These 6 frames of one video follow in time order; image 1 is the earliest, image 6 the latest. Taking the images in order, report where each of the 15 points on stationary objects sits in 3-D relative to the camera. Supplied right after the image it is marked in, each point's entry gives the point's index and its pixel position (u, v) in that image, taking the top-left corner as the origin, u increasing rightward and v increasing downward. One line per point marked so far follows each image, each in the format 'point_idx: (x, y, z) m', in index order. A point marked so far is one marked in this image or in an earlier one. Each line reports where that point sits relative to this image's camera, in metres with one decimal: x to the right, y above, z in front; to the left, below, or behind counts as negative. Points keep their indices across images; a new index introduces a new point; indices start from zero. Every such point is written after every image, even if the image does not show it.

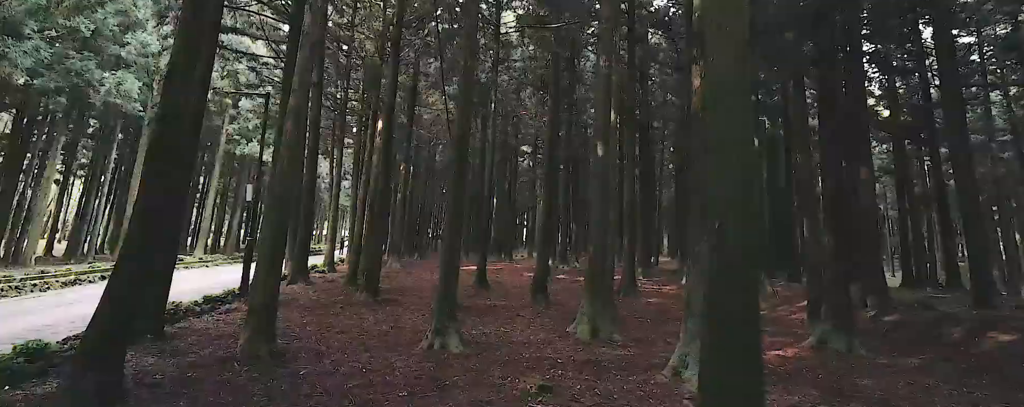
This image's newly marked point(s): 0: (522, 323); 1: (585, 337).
0: (+0.2, -2.1, +8.3) m
1: (+1.1, -2.0, +7.1) m
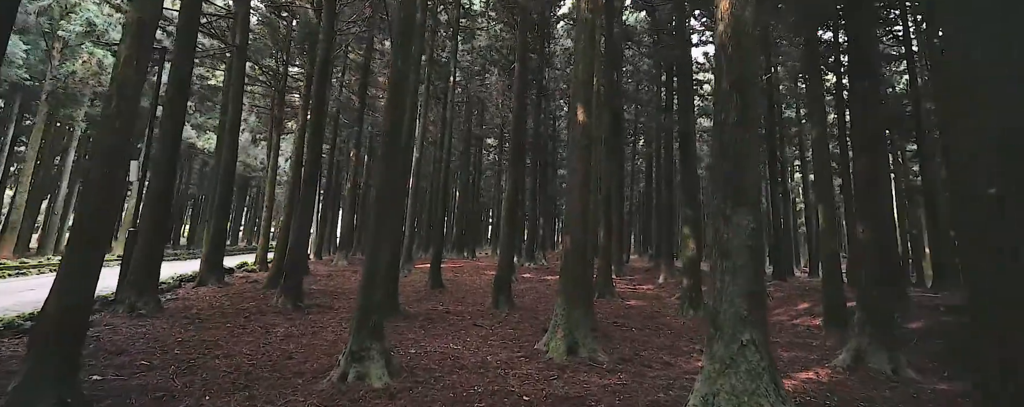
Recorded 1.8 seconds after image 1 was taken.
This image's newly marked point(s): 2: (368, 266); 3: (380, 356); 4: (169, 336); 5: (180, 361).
0: (-0.5, -1.9, +6.5) m
1: (+0.5, -1.8, +5.4) m
2: (-1.4, -0.6, +4.7) m
3: (-1.3, -1.5, +4.5) m
4: (-4.0, -1.6, +5.5) m
5: (-3.2, -1.5, +4.6) m
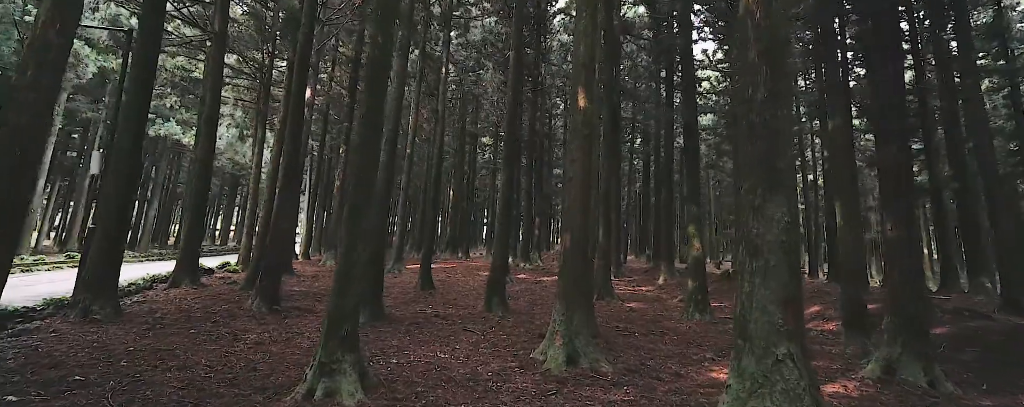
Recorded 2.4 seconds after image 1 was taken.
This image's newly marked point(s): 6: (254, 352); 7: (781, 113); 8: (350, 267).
0: (-0.6, -1.8, +6.0) m
1: (+0.4, -1.7, +4.8) m
2: (-1.5, -0.5, +4.1) m
3: (-1.3, -1.4, +4.0) m
4: (-4.1, -1.5, +4.9) m
5: (-3.3, -1.5, +4.0) m
6: (-2.8, -1.6, +5.2) m
7: (+1.9, +0.6, +3.2) m
8: (-1.4, -0.5, +4.2) m
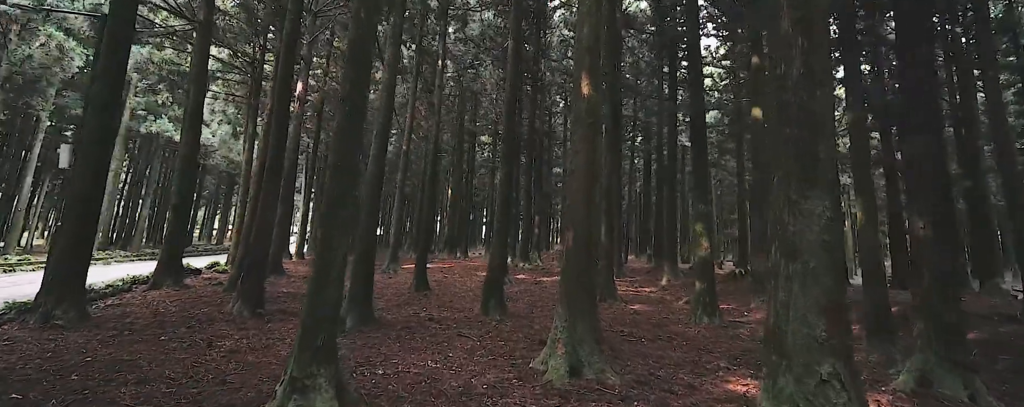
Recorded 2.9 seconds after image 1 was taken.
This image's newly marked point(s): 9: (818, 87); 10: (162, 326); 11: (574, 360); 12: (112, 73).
0: (-0.6, -1.7, +5.5) m
1: (+0.4, -1.7, +4.4) m
2: (-1.5, -0.5, +3.7) m
3: (-1.4, -1.4, +3.5) m
4: (-4.1, -1.4, +4.4) m
5: (-3.3, -1.4, +3.5) m
6: (-2.9, -1.6, +4.7) m
7: (+1.8, +0.7, +2.8) m
8: (-1.5, -0.5, +3.7) m
9: (+1.8, +0.7, +2.8) m
10: (-4.4, -1.5, +5.9) m
11: (+0.6, -1.5, +4.5) m
12: (-5.2, +1.7, +6.0) m
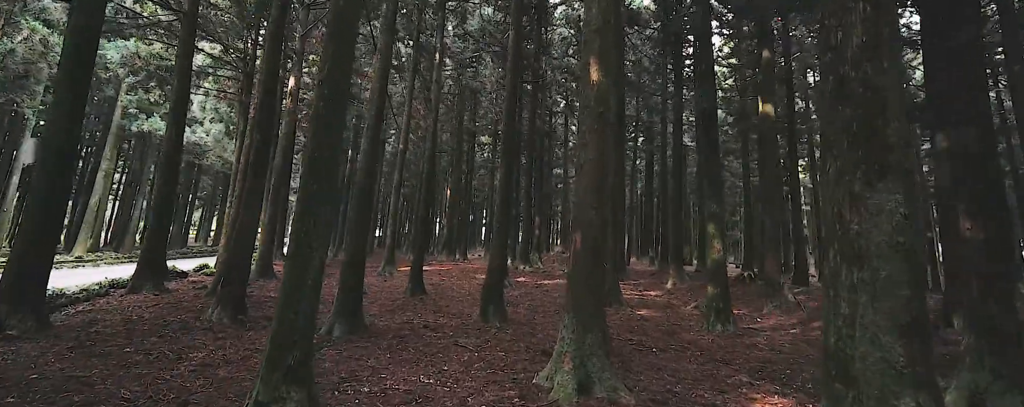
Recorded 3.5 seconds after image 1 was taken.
0: (-0.6, -1.7, +5.1) m
1: (+0.4, -1.6, +3.9) m
2: (-1.5, -0.5, +3.2) m
3: (-1.4, -1.3, +3.0) m
4: (-4.1, -1.4, +3.9) m
5: (-3.3, -1.4, +3.0) m
6: (-2.9, -1.6, +4.2) m
7: (+1.8, +0.7, +2.3) m
8: (-1.4, -0.5, +3.2) m
9: (+1.8, +0.7, +2.3) m
10: (-4.4, -1.5, +5.4) m
11: (+0.6, -1.5, +4.1) m
12: (-5.1, +1.7, +5.6) m
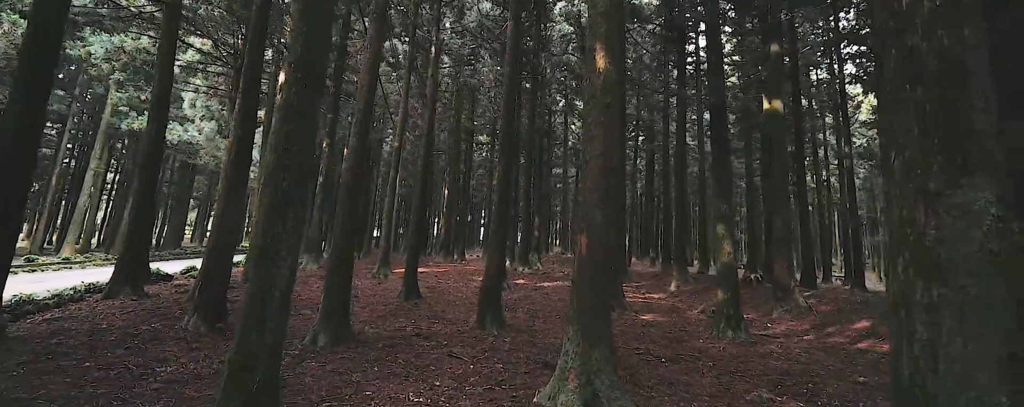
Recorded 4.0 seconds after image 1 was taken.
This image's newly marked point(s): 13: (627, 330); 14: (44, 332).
0: (-0.6, -1.7, +4.6) m
1: (+0.4, -1.6, +3.5) m
2: (-1.5, -0.5, +2.8) m
3: (-1.4, -1.3, +2.6) m
4: (-4.1, -1.4, +3.5) m
5: (-3.3, -1.4, +2.6) m
6: (-2.9, -1.6, +3.8) m
7: (+1.8, +0.7, +1.9) m
8: (-1.5, -0.5, +2.8) m
9: (+1.8, +0.7, +1.9) m
10: (-4.4, -1.5, +5.0) m
11: (+0.6, -1.5, +3.6) m
12: (-5.2, +1.7, +5.1) m
13: (+1.8, -2.0, +7.2) m
14: (-5.4, -1.5, +5.4) m
